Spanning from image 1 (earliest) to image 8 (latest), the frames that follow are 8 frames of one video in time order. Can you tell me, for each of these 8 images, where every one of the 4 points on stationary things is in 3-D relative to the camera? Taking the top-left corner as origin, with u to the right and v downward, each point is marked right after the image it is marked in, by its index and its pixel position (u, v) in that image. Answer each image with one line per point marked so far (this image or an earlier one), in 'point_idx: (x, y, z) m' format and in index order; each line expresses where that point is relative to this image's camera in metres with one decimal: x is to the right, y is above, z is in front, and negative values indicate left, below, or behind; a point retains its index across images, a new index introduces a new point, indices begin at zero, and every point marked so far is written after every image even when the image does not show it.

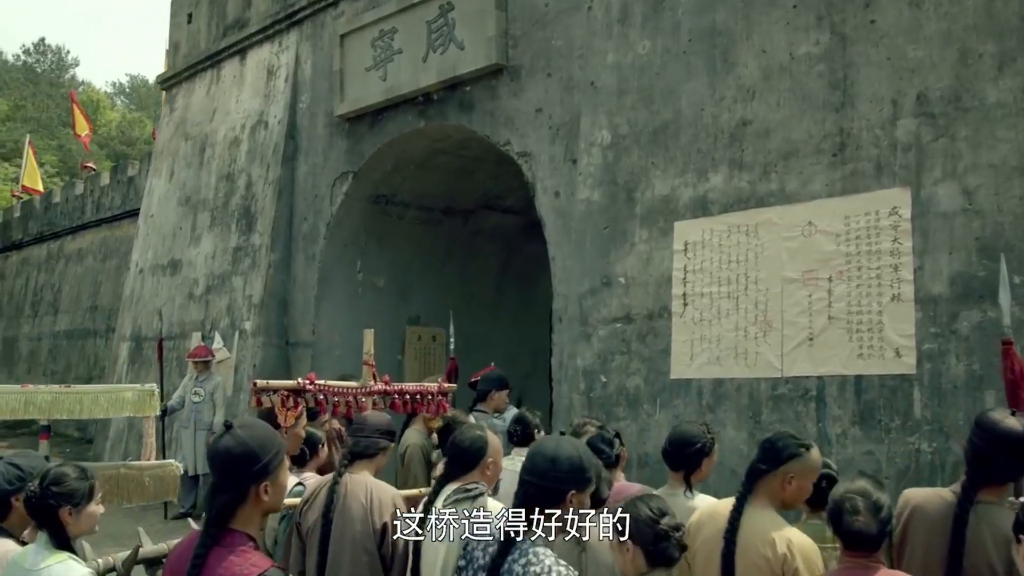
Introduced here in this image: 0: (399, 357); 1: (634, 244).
0: (-1.1, -0.7, +9.0) m
1: (+0.8, +0.3, +5.5) m
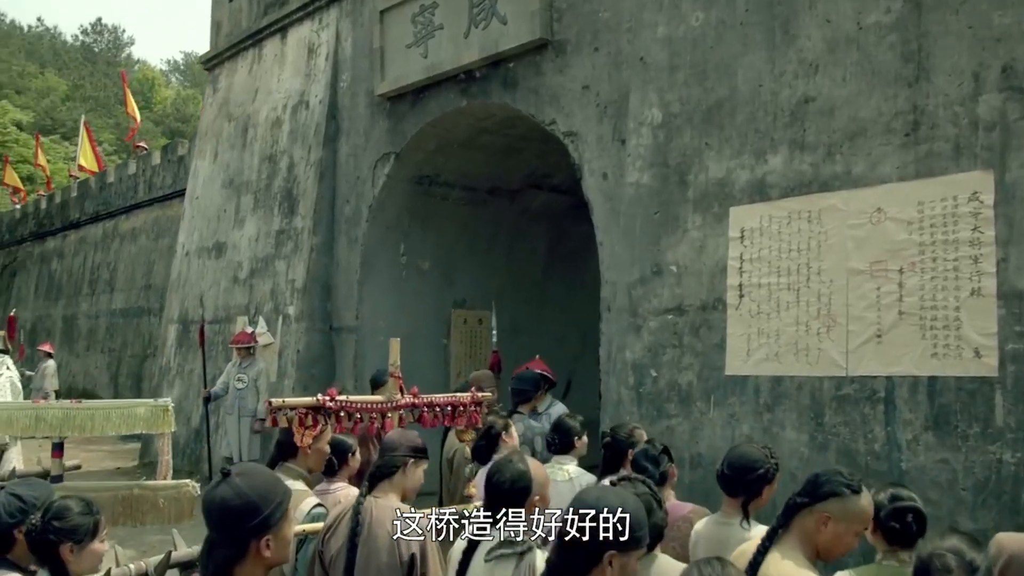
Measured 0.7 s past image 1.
0: (-0.7, -0.5, +8.8) m
1: (+1.0, +0.3, +5.2) m
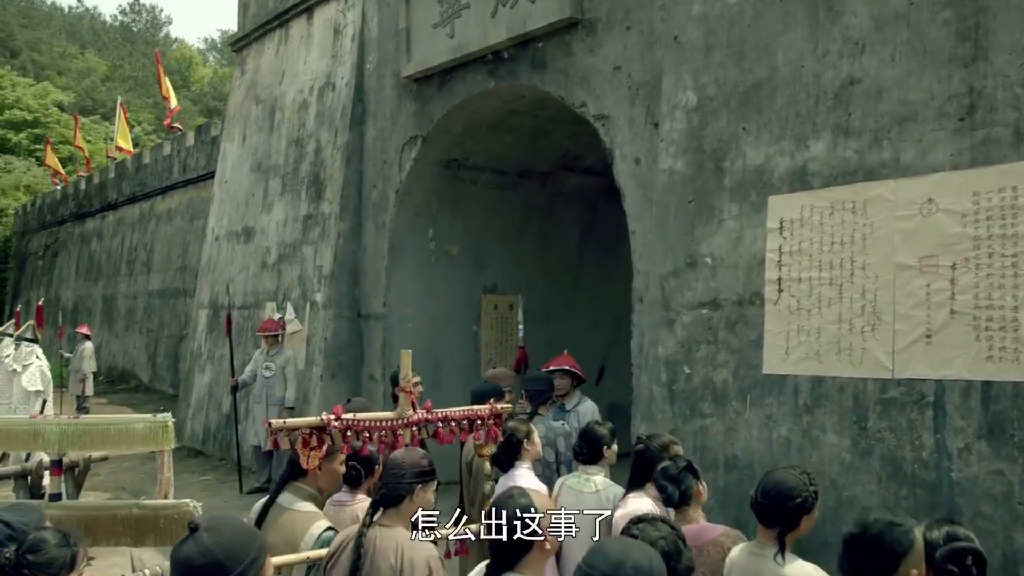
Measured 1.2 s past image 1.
0: (-0.4, -0.4, +8.6) m
1: (+1.2, +0.4, +4.9) m
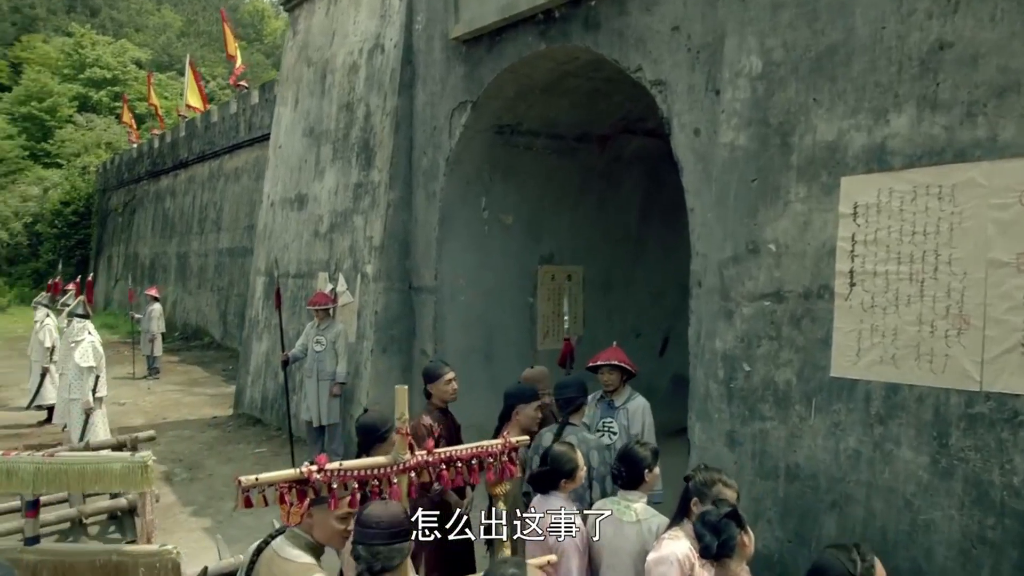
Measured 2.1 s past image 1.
0: (+0.2, -0.1, +8.3) m
1: (+1.4, +0.4, +4.4) m
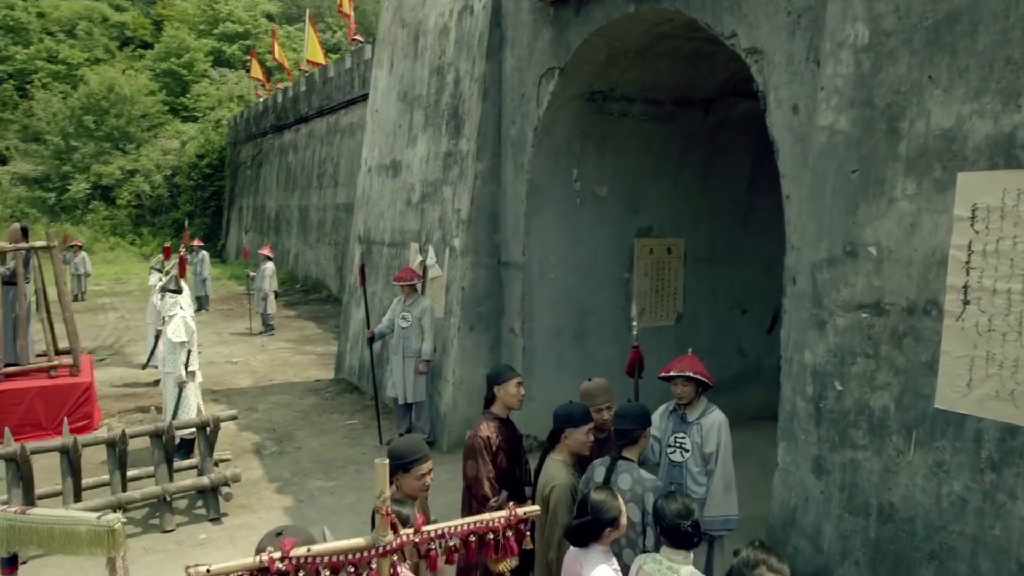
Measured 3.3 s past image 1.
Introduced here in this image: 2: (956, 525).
0: (+1.0, +0.1, +7.8) m
1: (+1.7, +0.4, +3.8) m
2: (+1.7, -0.9, +3.4) m
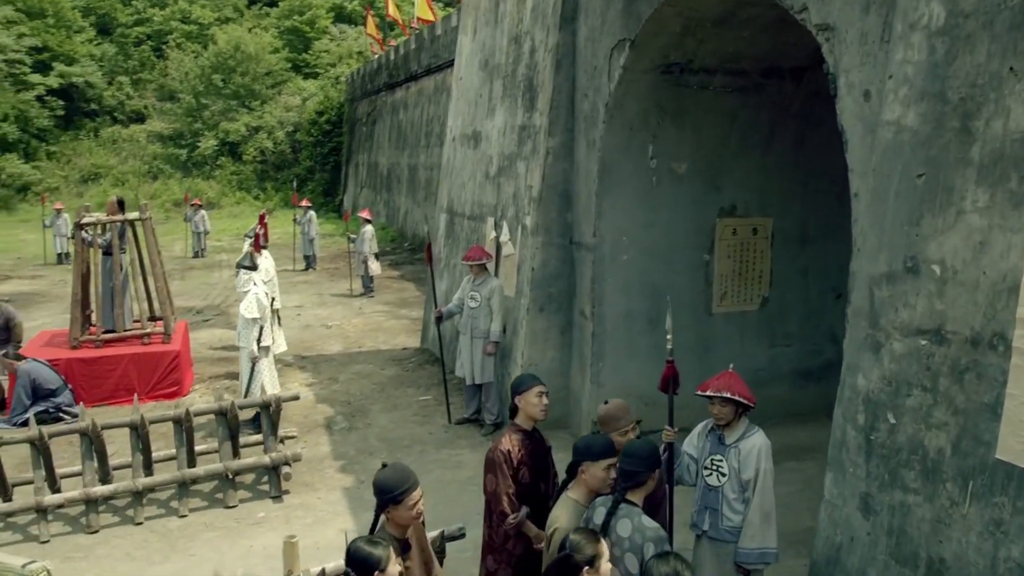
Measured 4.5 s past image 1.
0: (+1.6, +0.3, +7.4) m
1: (+1.7, +0.3, +3.3) m
2: (+1.7, -1.0, +3.0) m
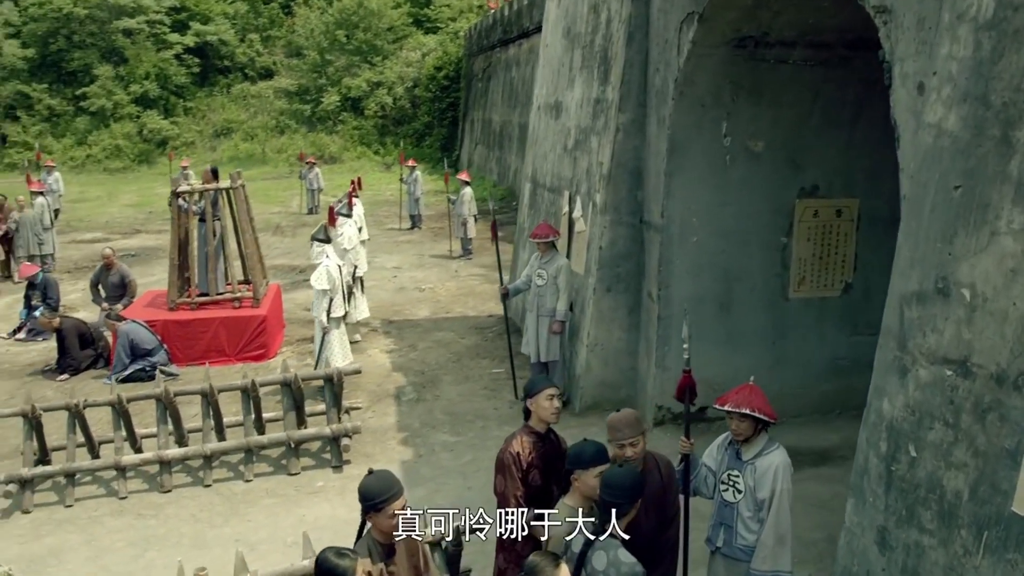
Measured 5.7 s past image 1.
0: (+2.2, +0.4, +7.0) m
1: (+1.6, +0.2, +2.9) m
2: (+1.6, -1.2, +2.7) m
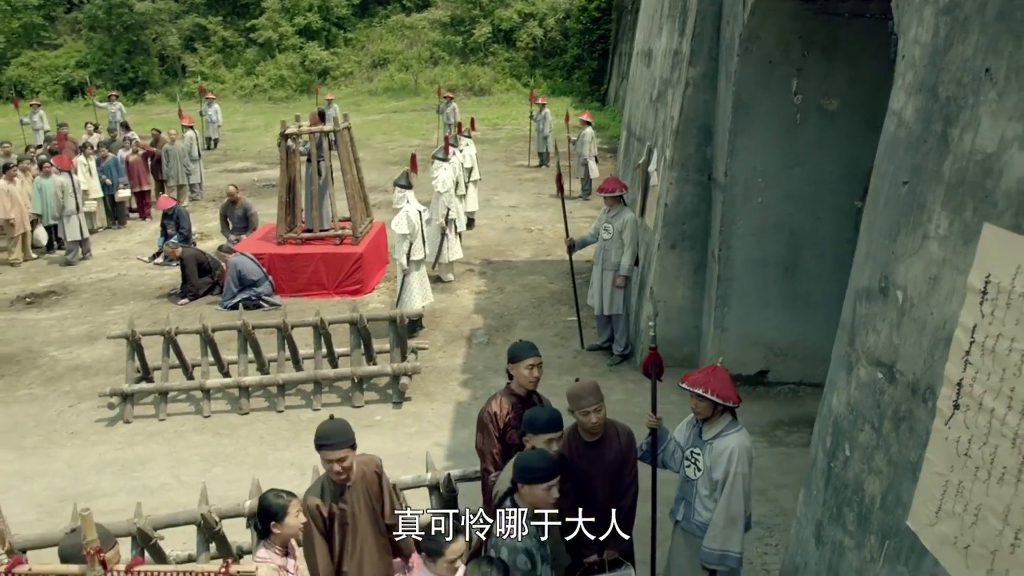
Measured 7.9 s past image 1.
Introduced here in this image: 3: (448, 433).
0: (+2.6, +0.6, +6.6) m
1: (+1.3, +0.2, +2.8) m
2: (+1.2, -1.2, +2.7) m
3: (-0.5, -1.1, +6.6) m
